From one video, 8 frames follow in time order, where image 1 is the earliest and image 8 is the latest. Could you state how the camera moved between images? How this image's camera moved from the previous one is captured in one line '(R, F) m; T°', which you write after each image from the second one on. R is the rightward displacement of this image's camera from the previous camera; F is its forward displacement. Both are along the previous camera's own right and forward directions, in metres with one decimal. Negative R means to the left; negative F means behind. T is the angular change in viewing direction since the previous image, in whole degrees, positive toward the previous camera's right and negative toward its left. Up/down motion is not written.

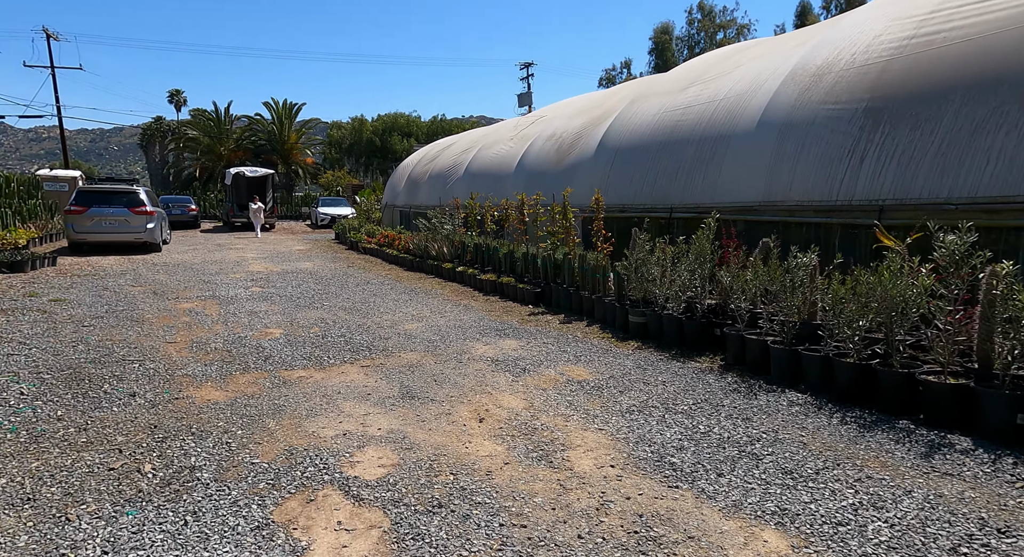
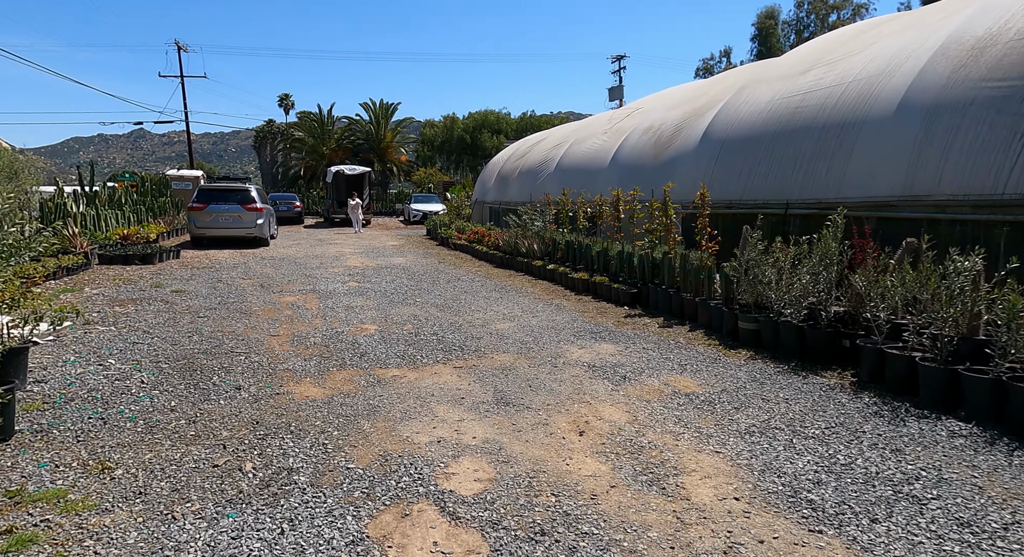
(-0.1, +0.2) m; -8°
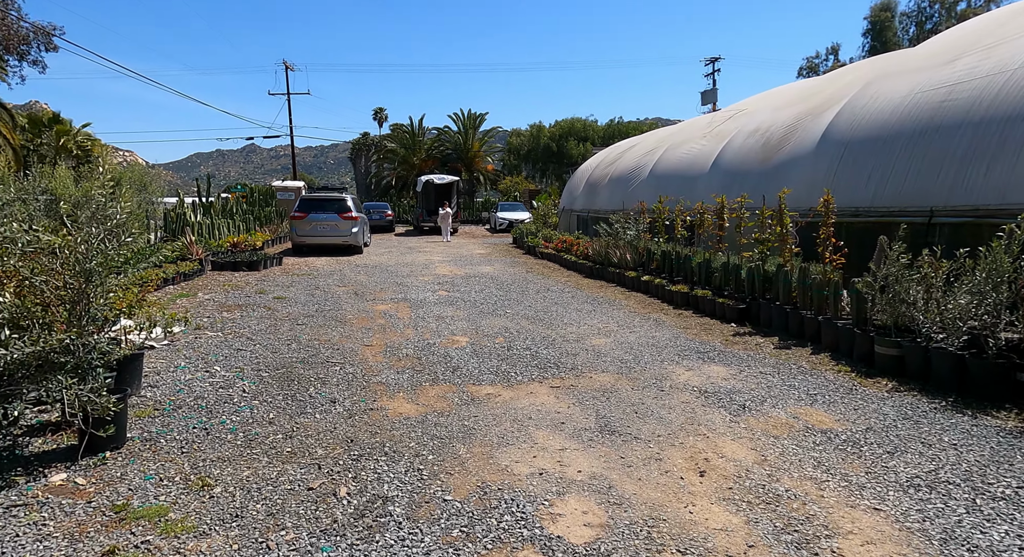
(-0.1, +0.3) m; -8°
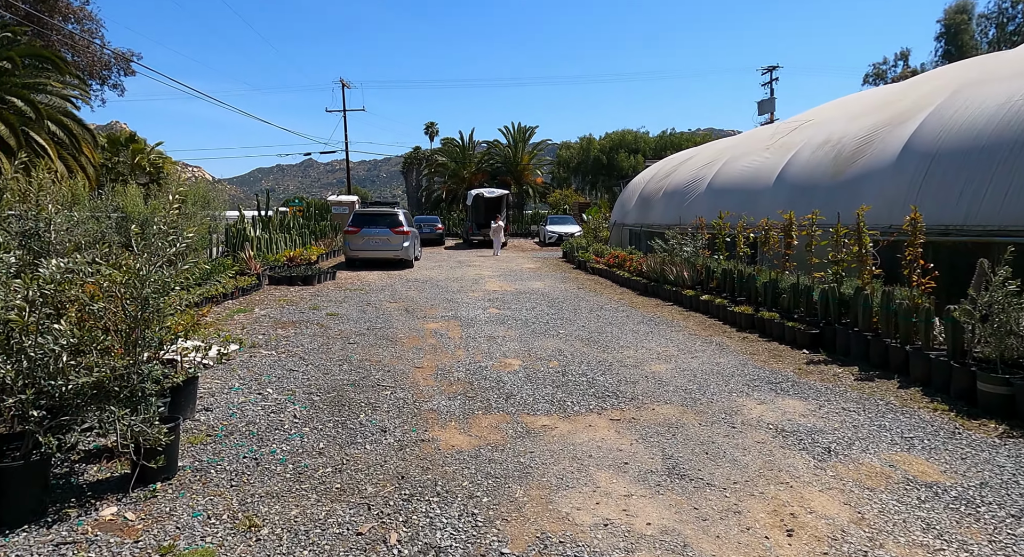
(-0.1, +0.2) m; -5°
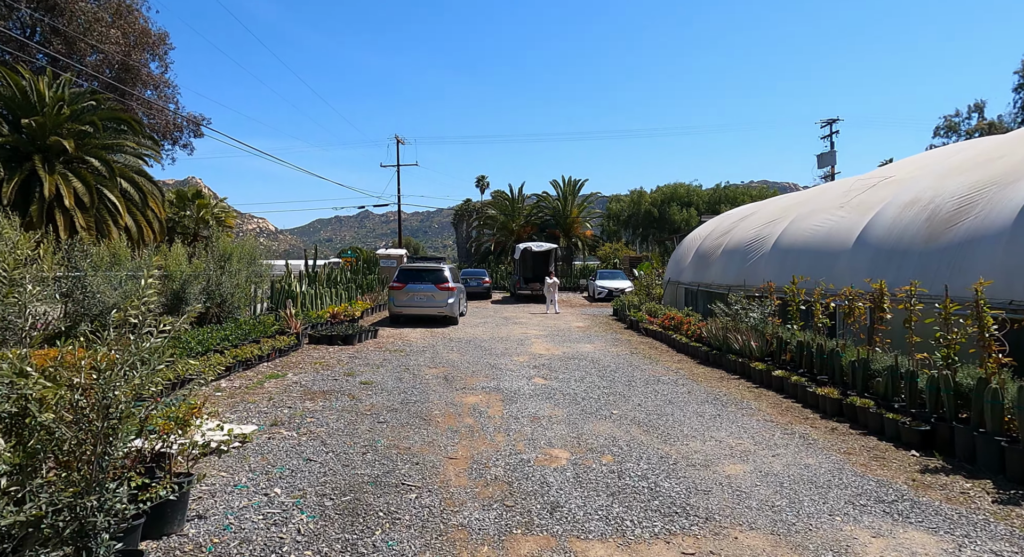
(0.0, +0.7) m; -5°
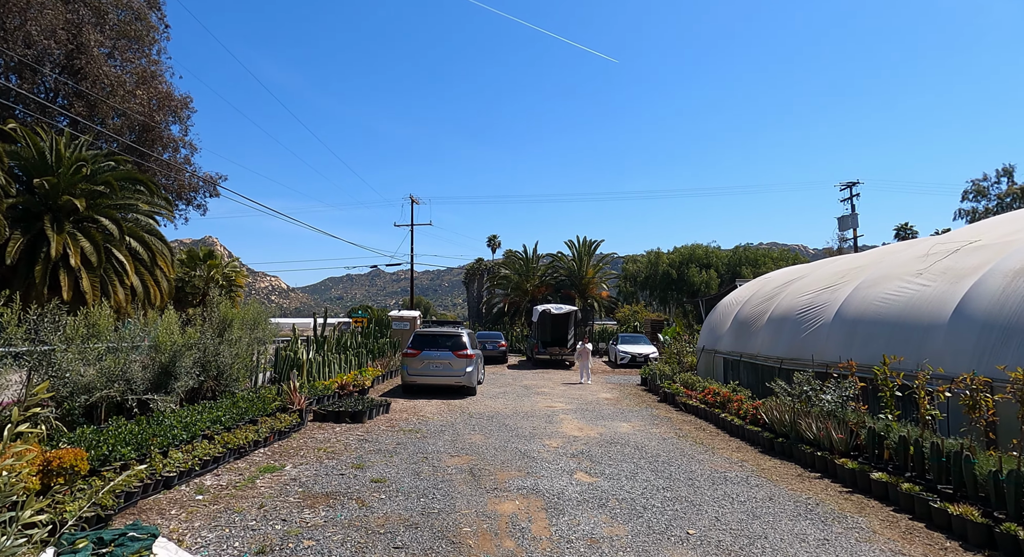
(-0.4, +1.3) m; -1°
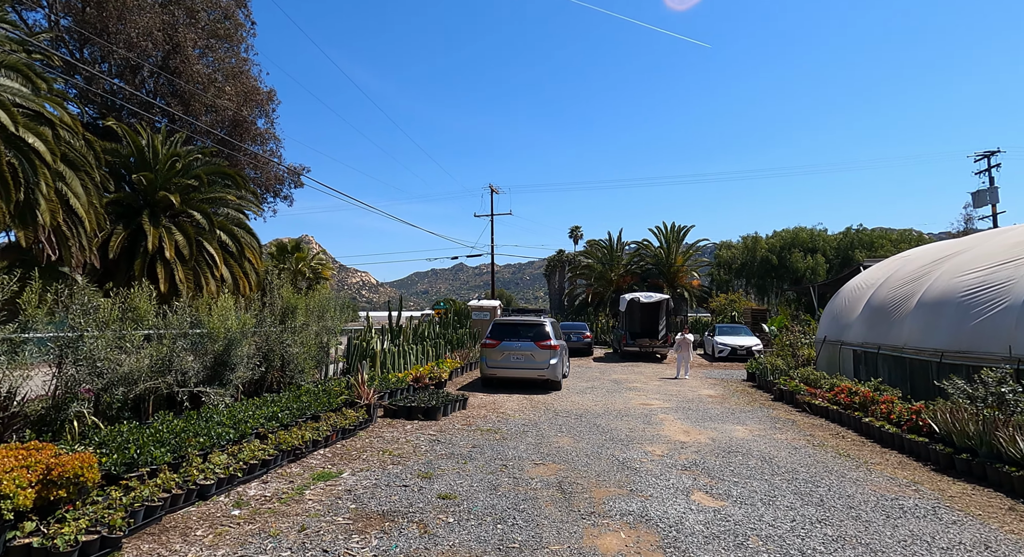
(-0.2, +1.6) m; -8°
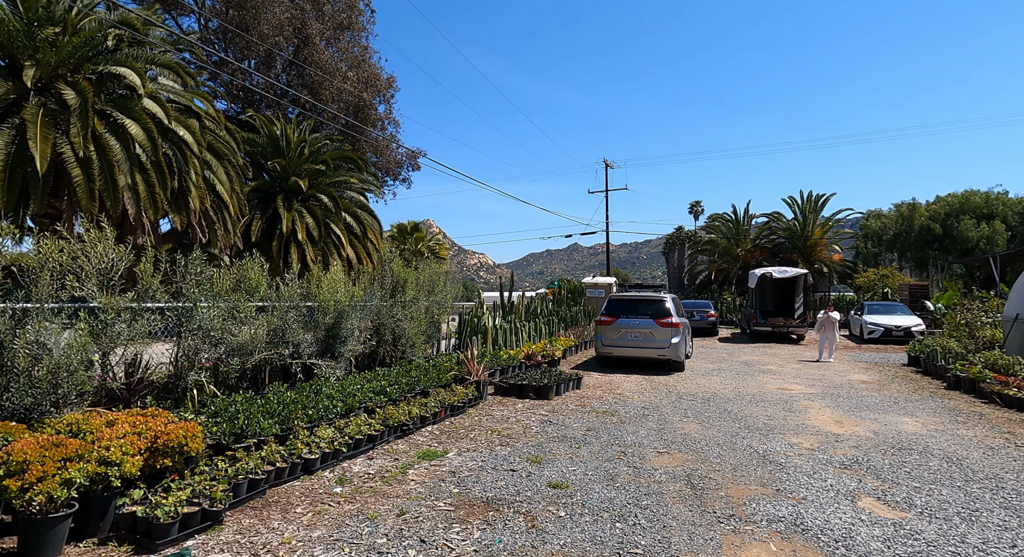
(0.0, +0.8) m; -11°
